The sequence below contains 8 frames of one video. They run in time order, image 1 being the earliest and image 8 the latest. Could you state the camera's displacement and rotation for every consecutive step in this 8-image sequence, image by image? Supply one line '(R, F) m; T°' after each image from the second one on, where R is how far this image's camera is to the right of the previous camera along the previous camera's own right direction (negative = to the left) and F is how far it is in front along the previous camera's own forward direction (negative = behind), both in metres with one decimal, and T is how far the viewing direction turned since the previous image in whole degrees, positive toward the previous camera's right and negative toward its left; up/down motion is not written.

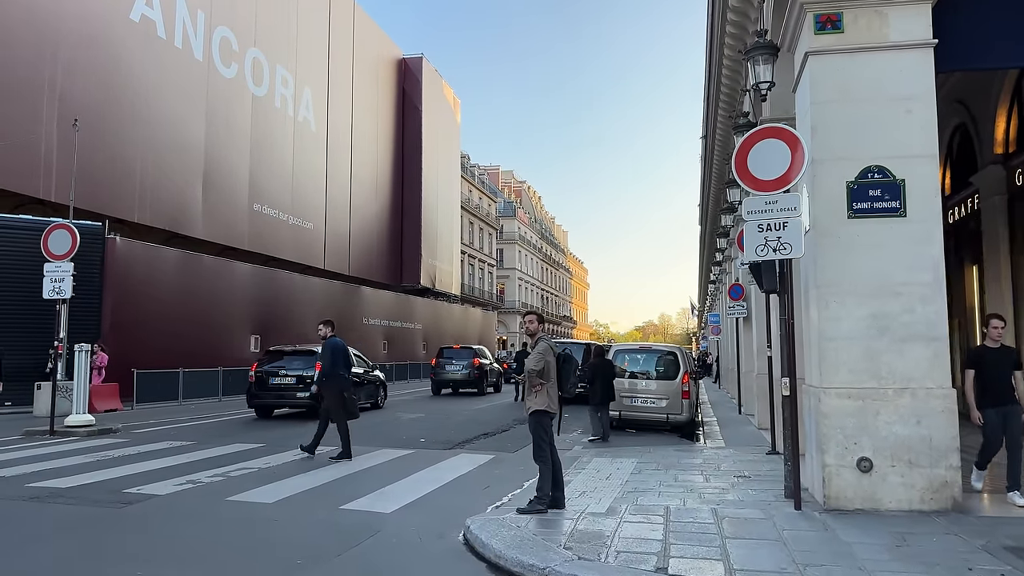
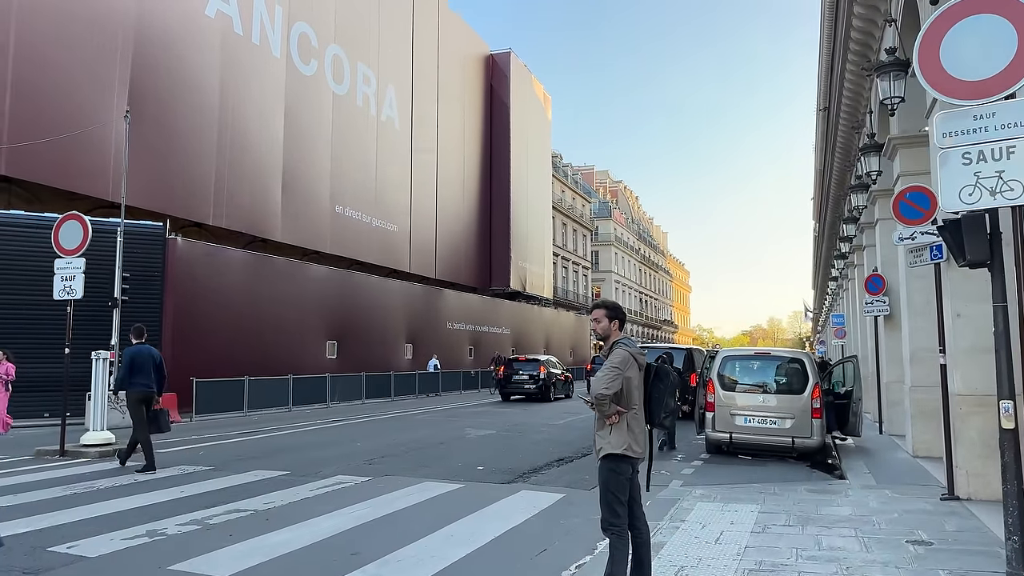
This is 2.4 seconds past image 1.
(+0.3, +2.4) m; -7°
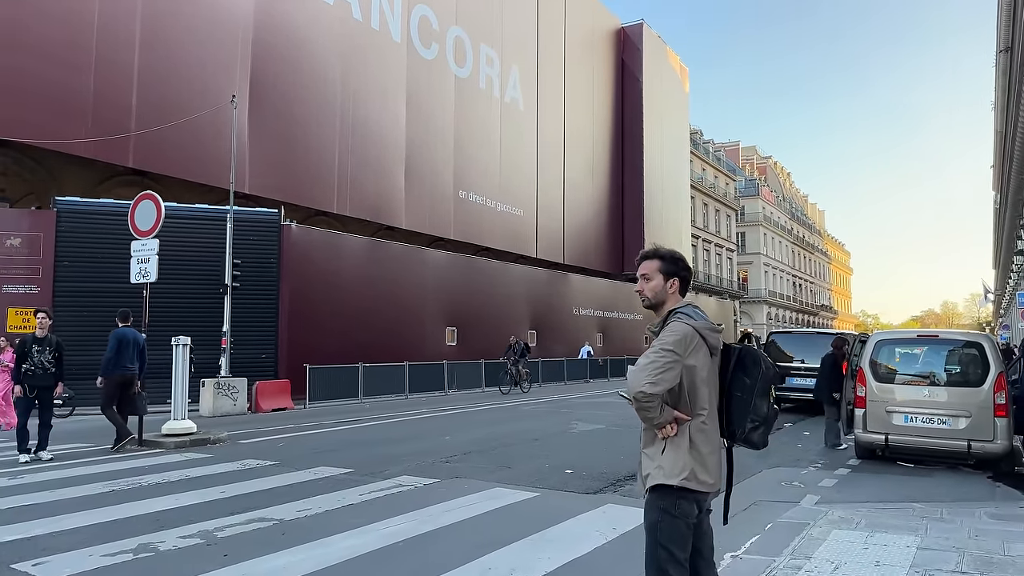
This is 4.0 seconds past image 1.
(+0.6, +1.5) m; -11°
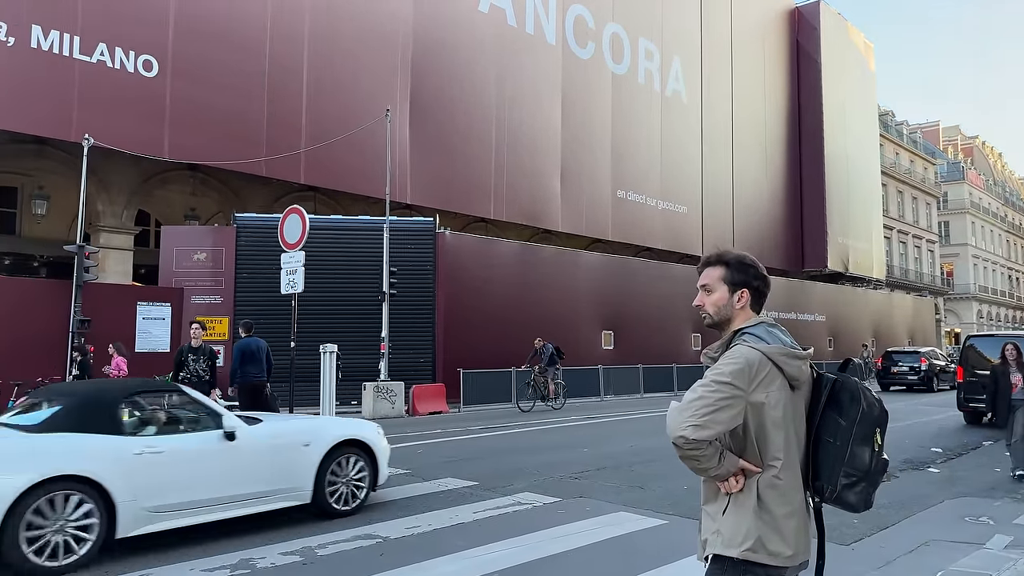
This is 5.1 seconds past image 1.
(+0.5, +0.5) m; -13°
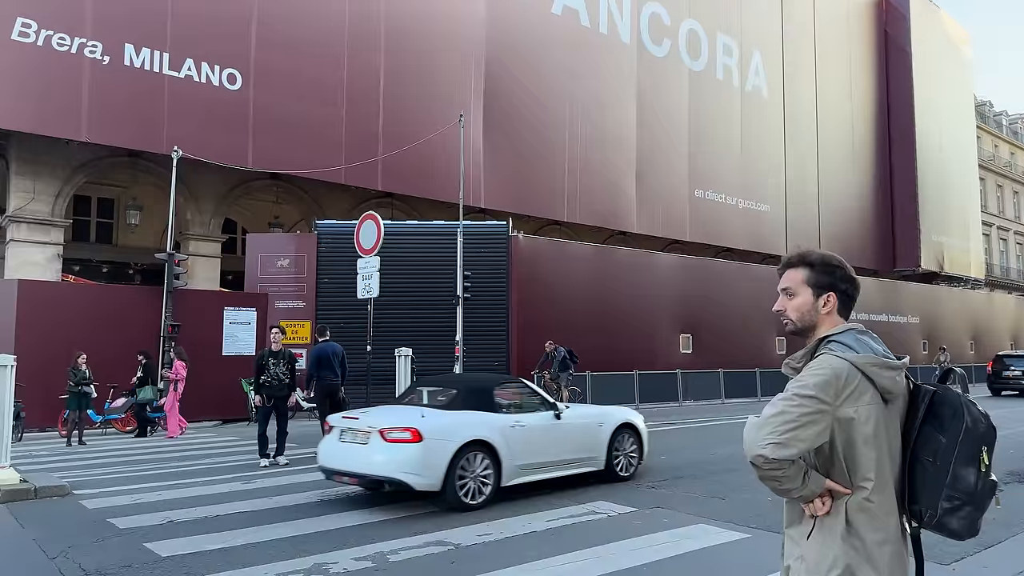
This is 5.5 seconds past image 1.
(0.0, +0.1) m; -6°
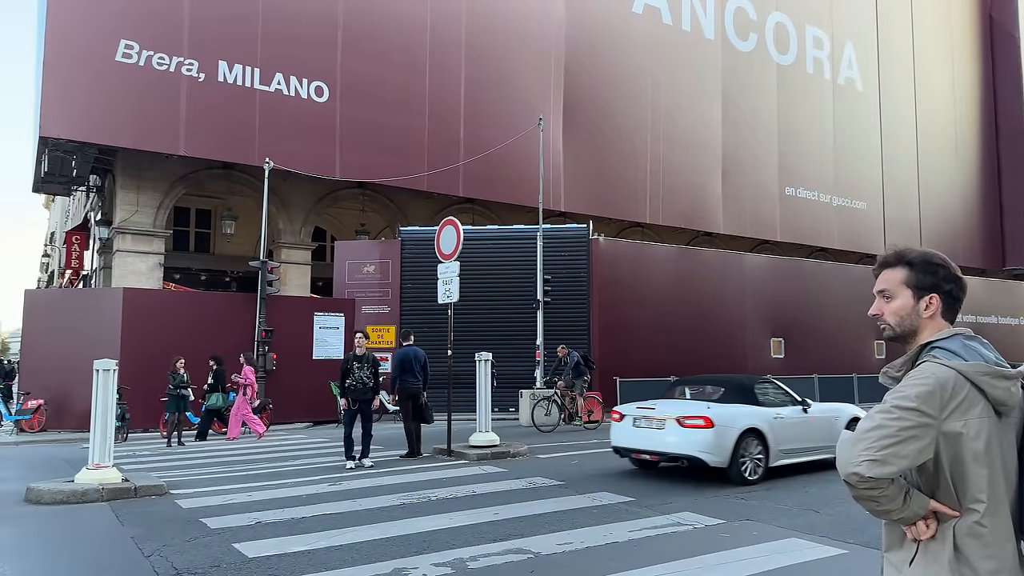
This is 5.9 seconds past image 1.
(0.0, +0.1) m; -6°
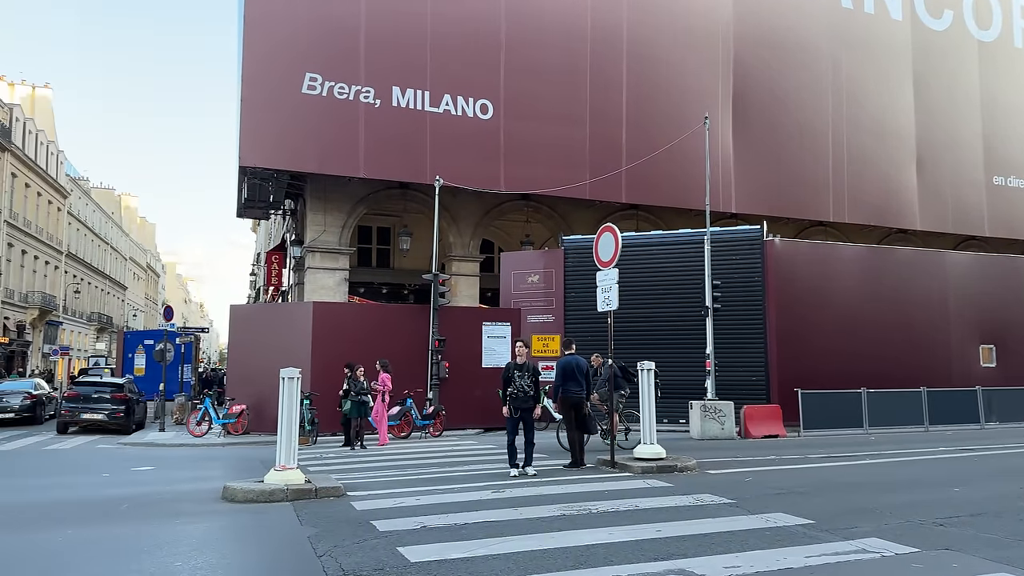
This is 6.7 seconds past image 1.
(+0.1, +0.1) m; -13°
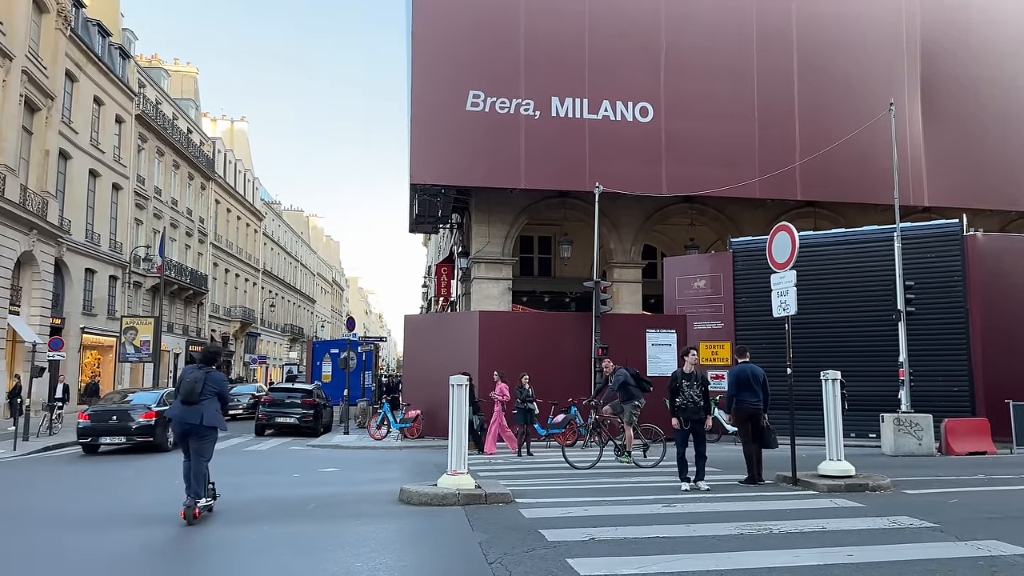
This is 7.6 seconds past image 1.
(0.0, +0.1) m; -12°
